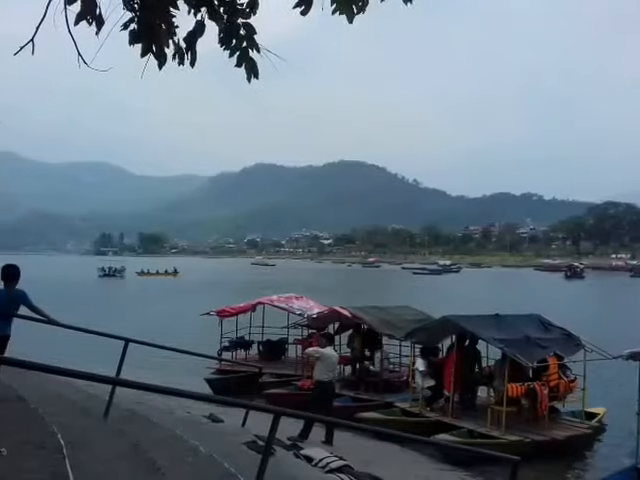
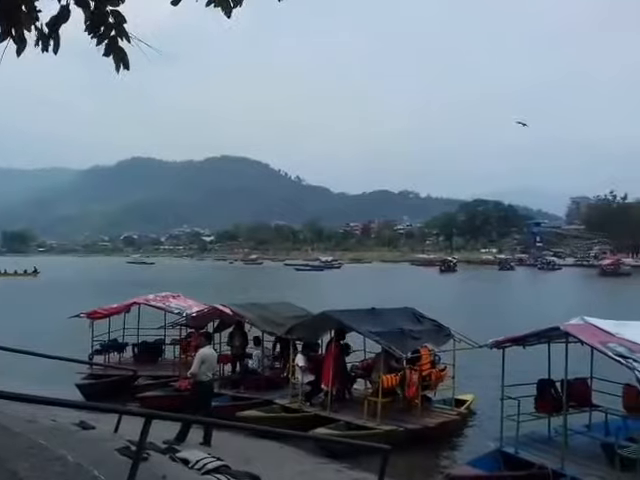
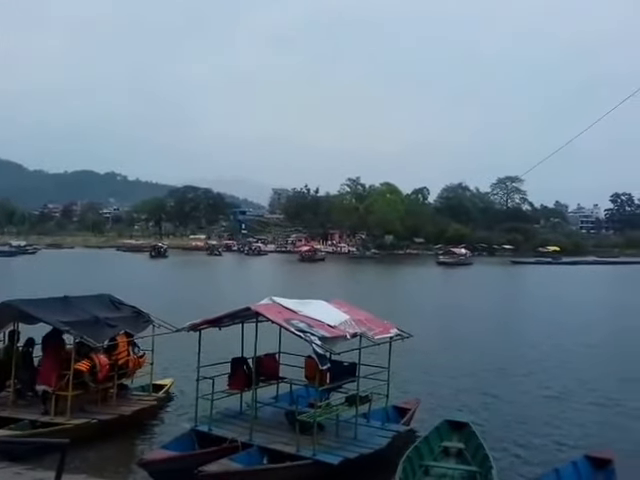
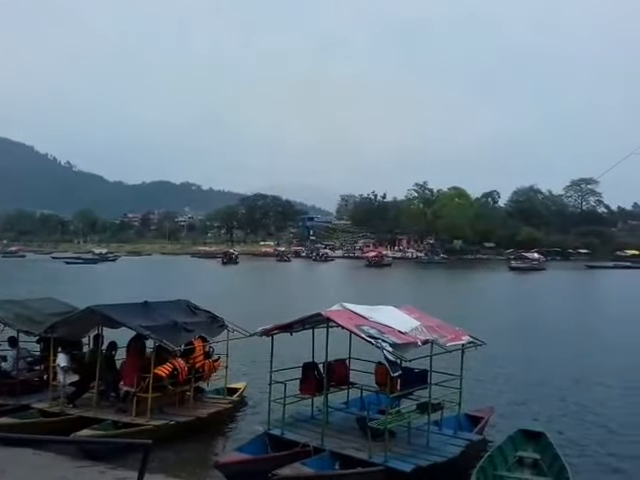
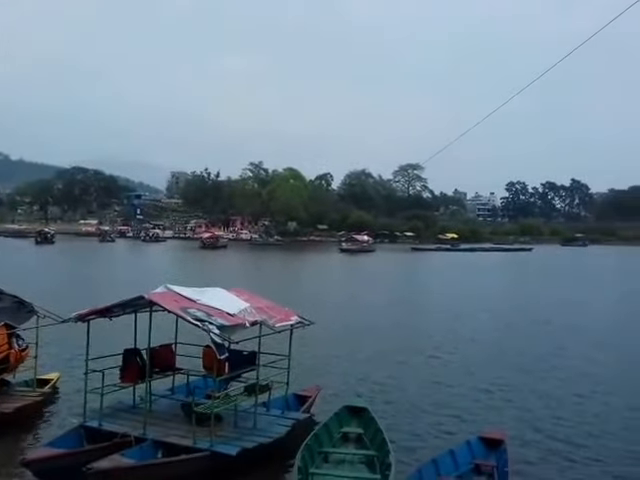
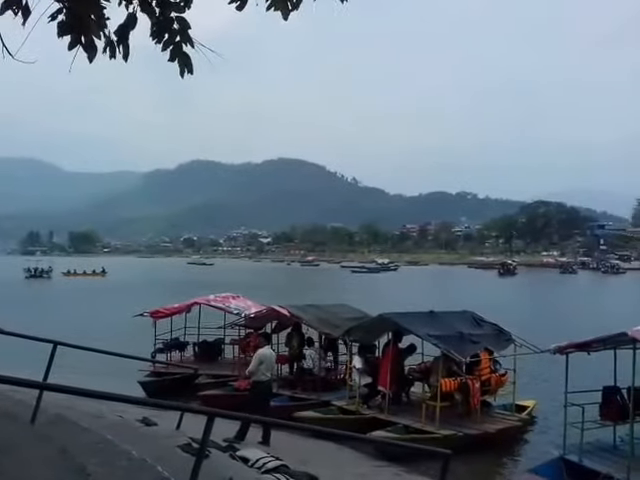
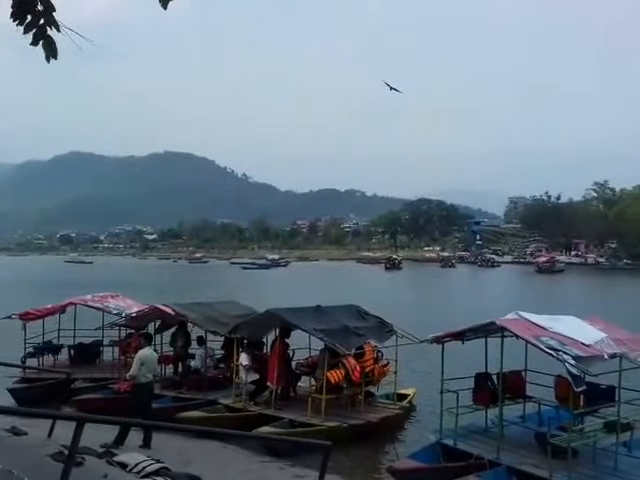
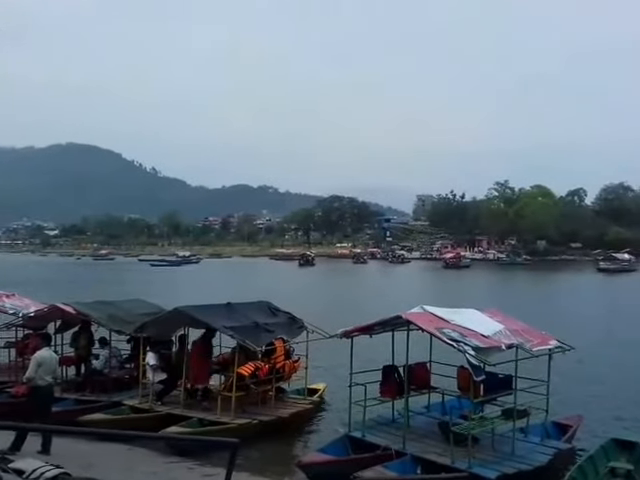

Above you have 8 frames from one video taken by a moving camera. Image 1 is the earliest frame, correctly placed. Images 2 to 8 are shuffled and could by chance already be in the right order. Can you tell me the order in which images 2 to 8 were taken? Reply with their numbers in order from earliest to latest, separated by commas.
6, 2, 7, 8, 4, 3, 5
